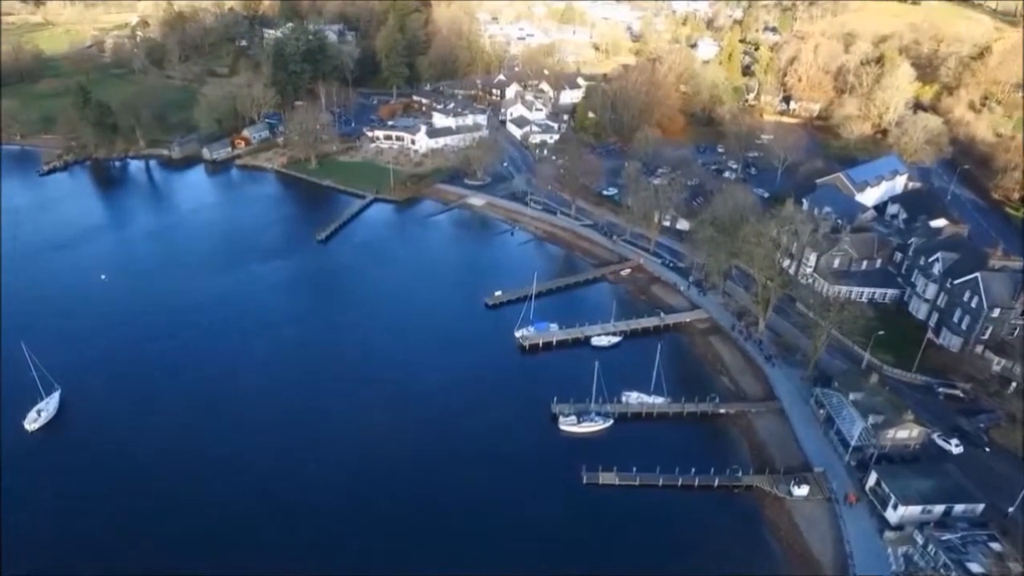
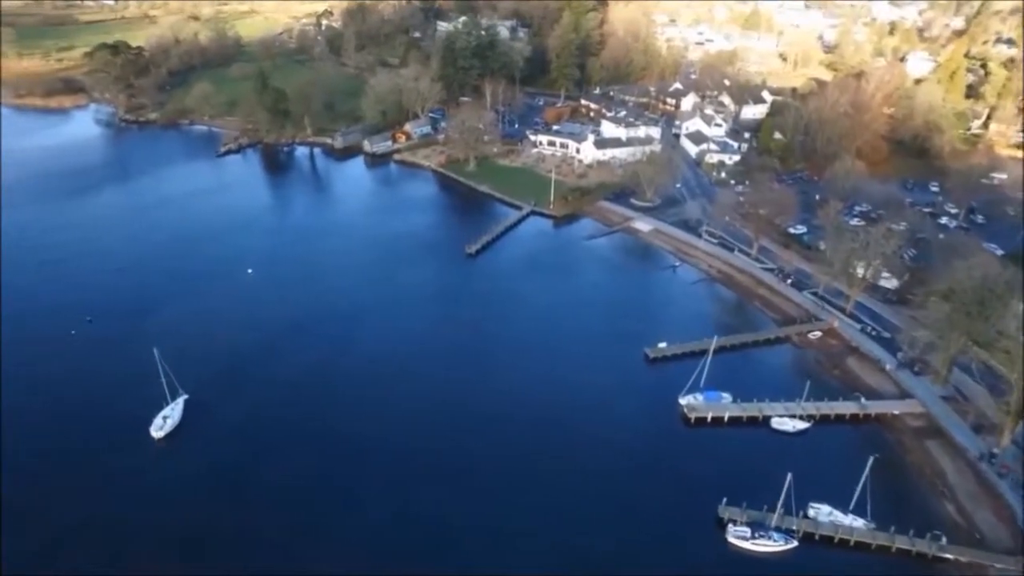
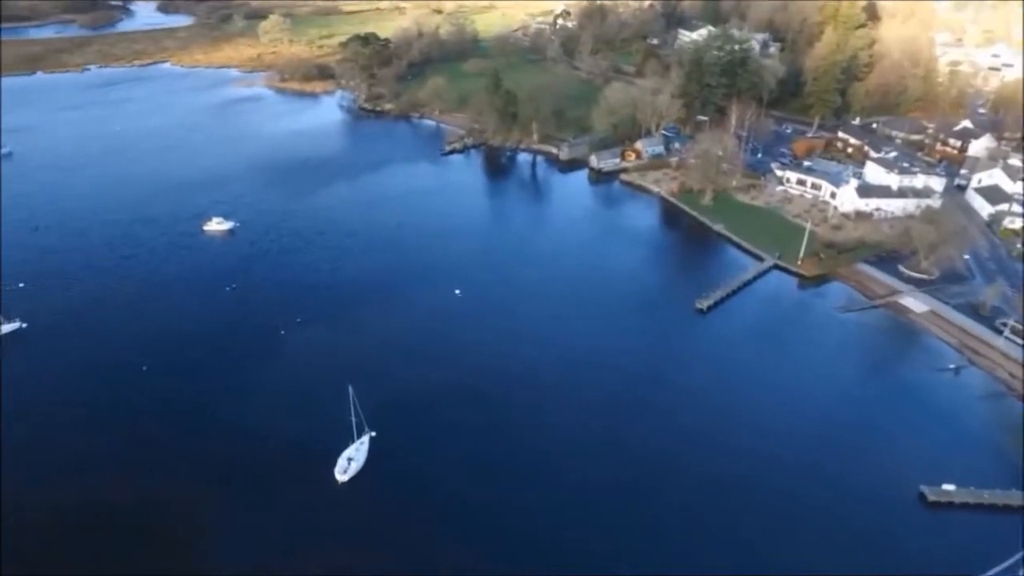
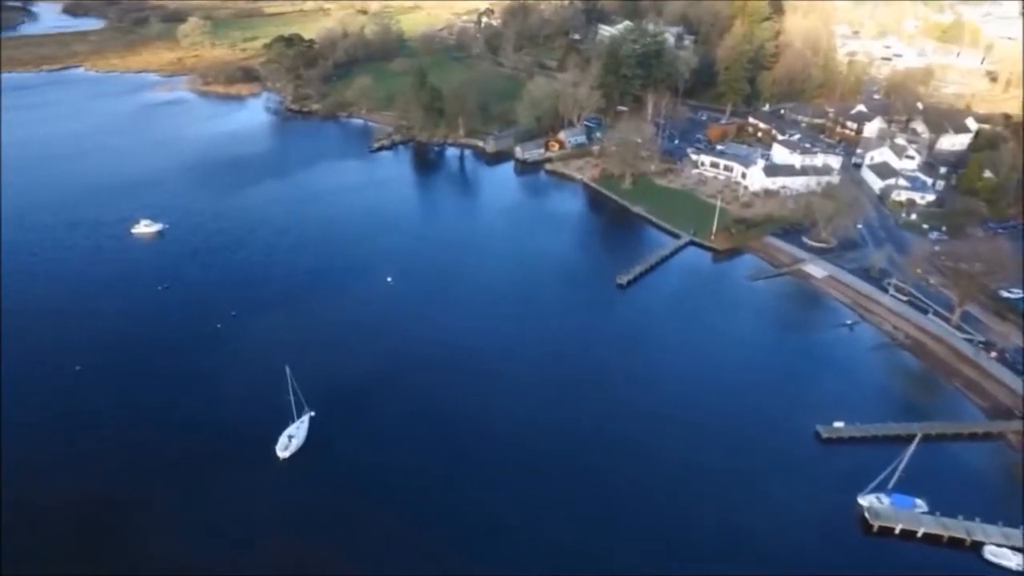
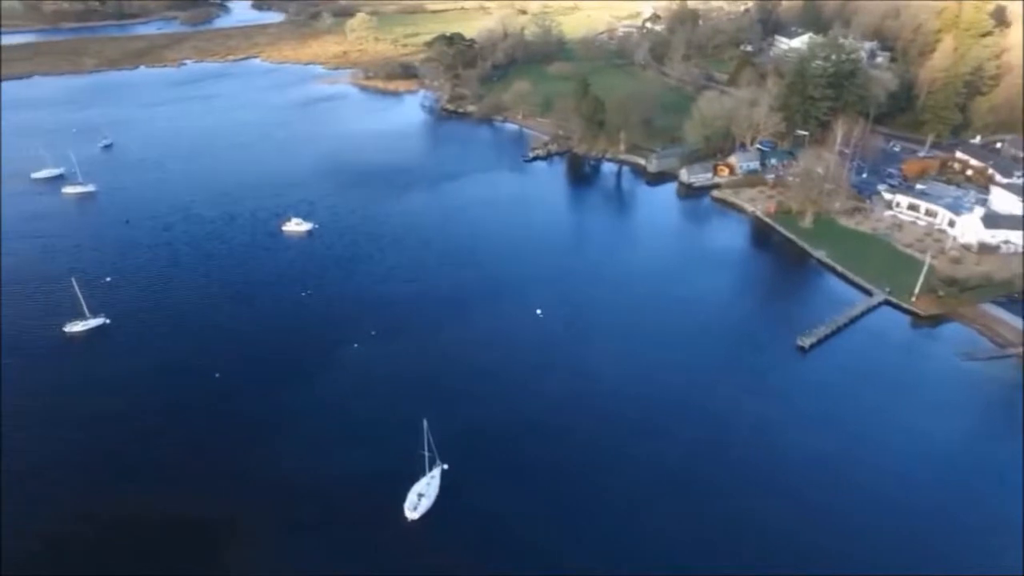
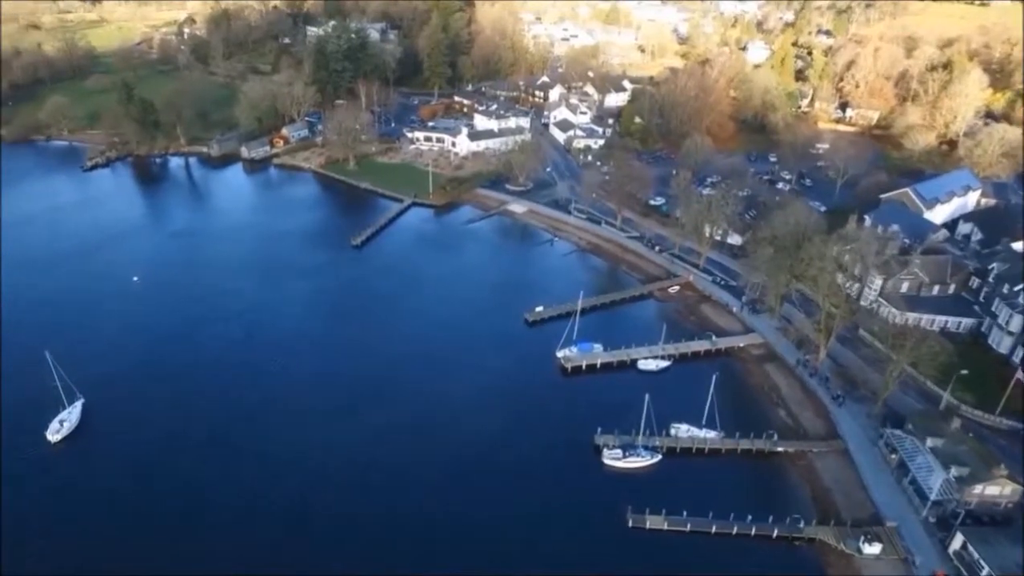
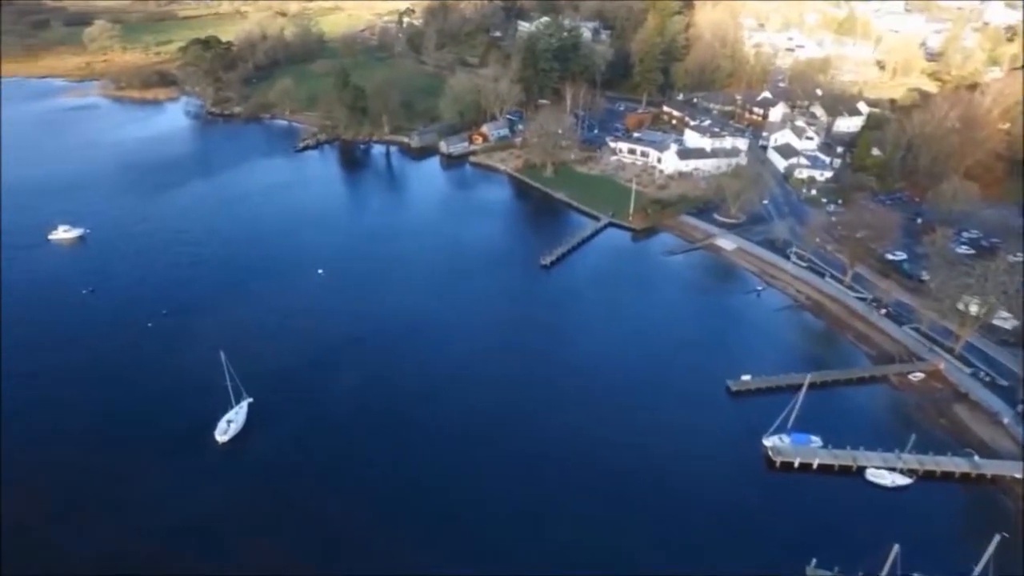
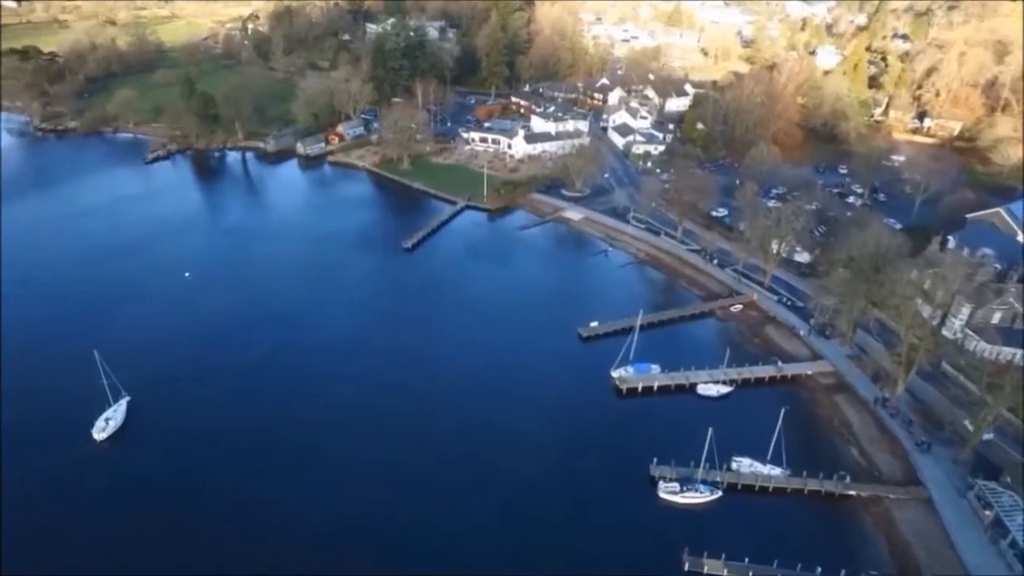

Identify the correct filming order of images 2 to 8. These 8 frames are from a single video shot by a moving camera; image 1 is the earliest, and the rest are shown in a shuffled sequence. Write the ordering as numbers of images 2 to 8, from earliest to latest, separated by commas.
6, 8, 2, 7, 4, 3, 5
